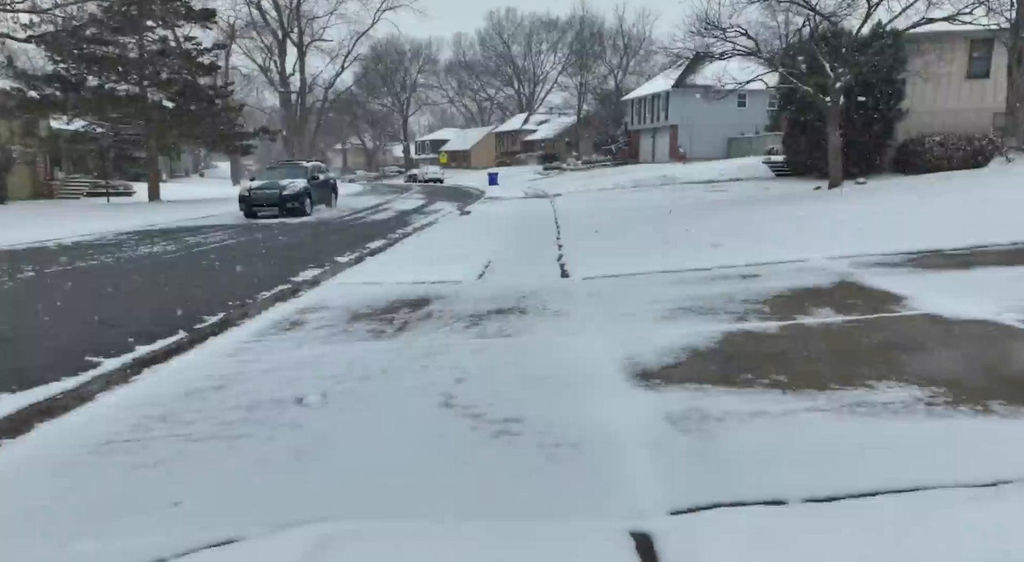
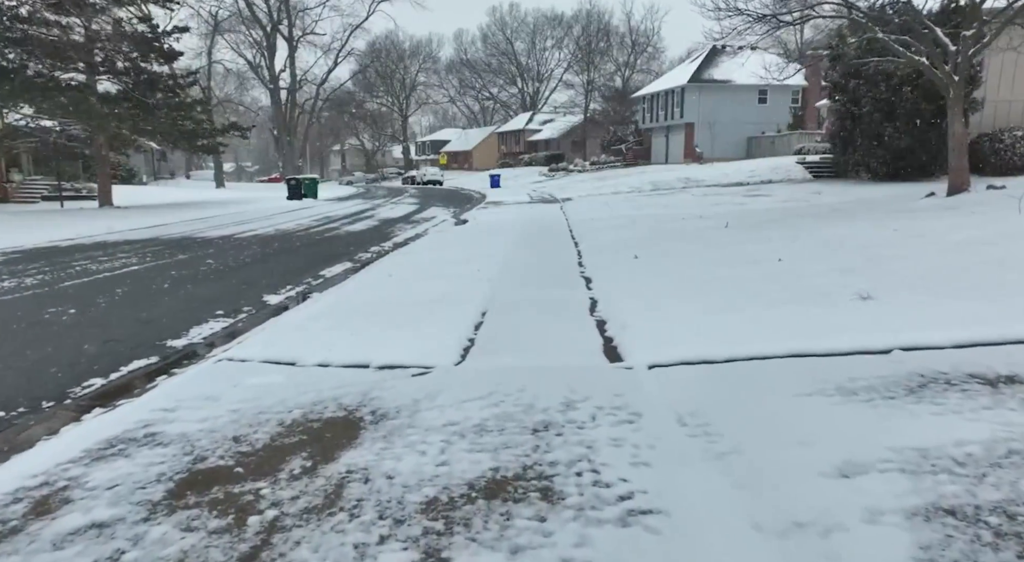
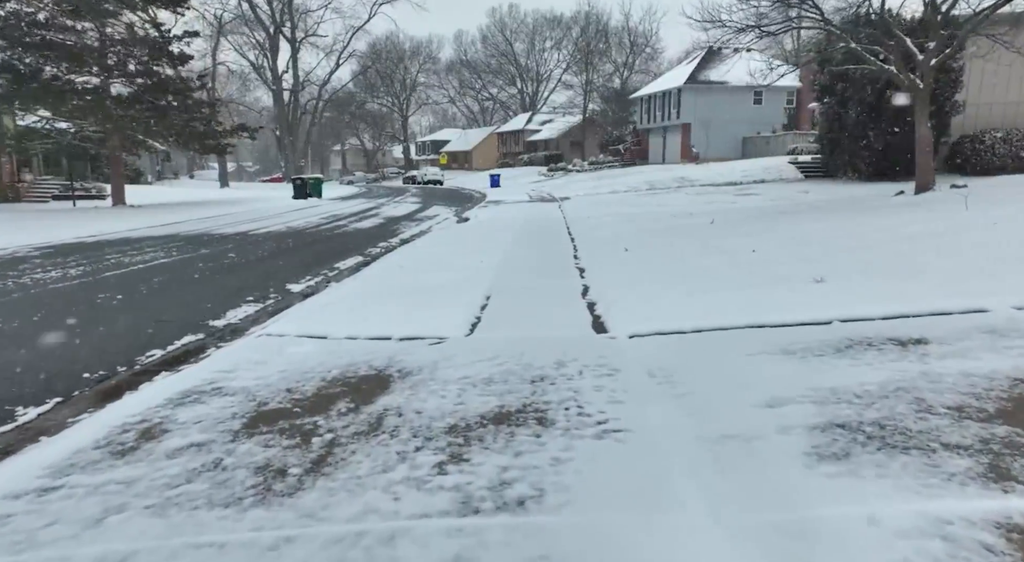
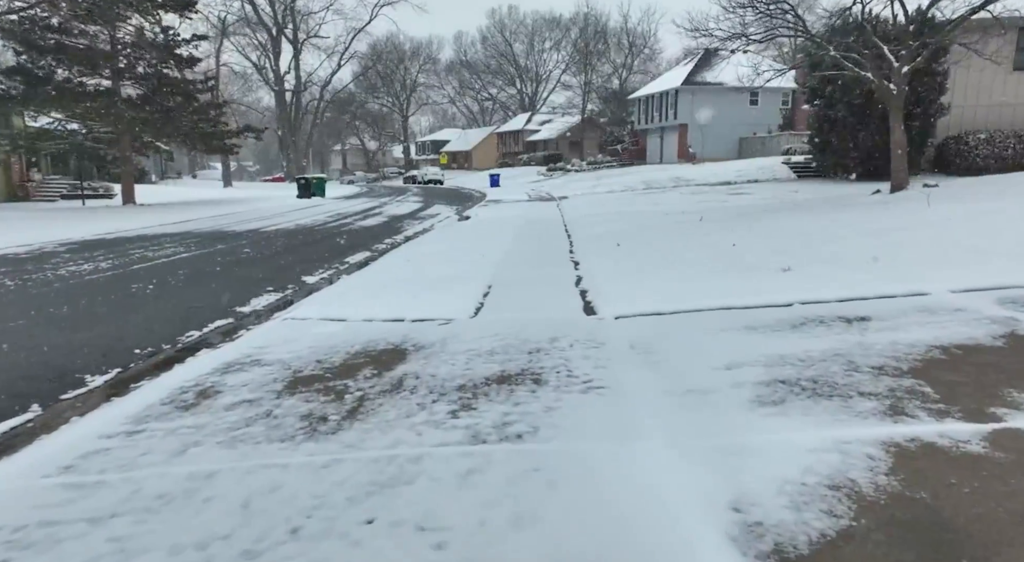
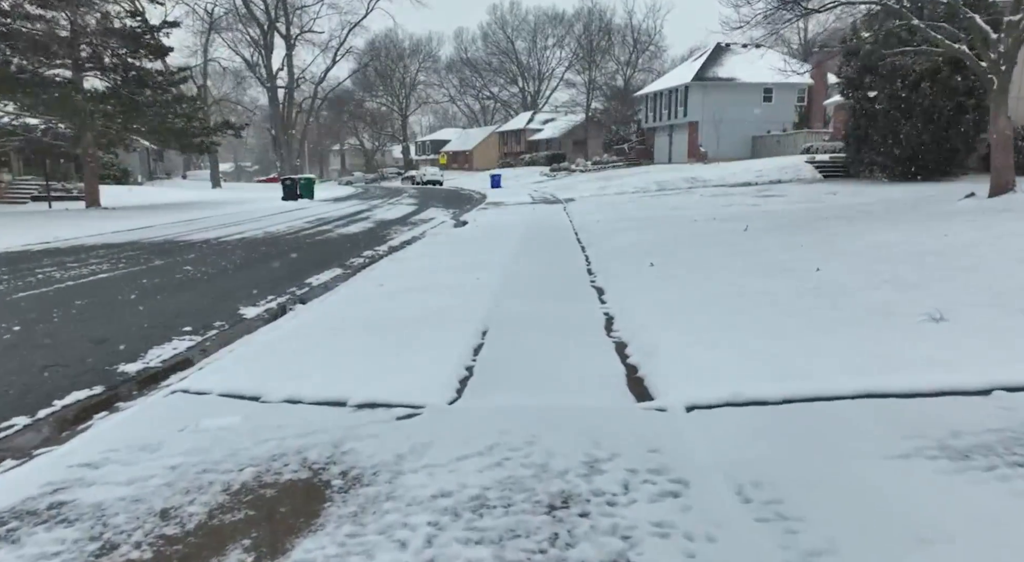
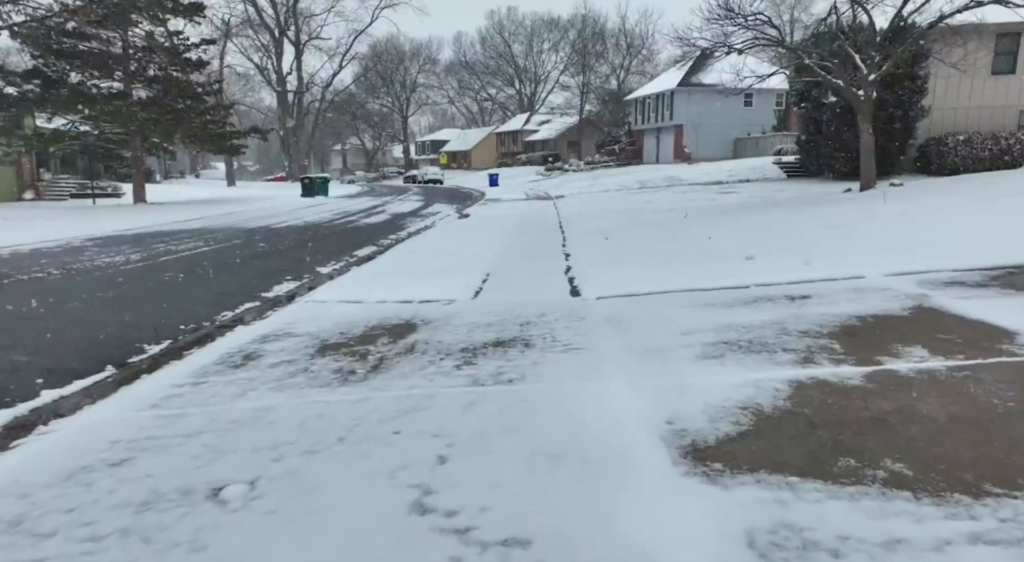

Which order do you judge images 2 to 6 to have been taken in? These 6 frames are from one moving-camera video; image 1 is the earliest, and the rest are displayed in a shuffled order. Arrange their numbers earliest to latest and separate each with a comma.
6, 4, 3, 2, 5
